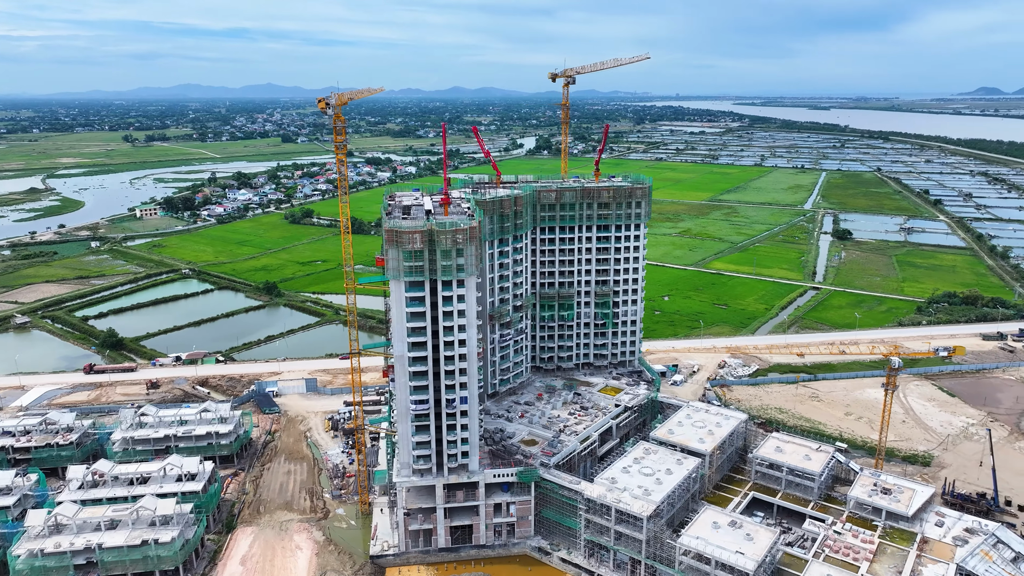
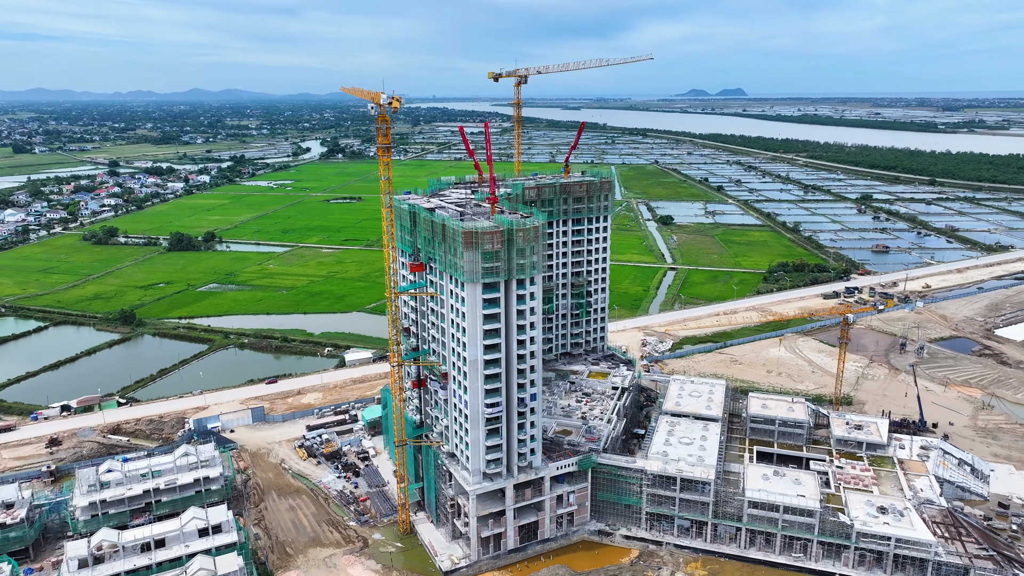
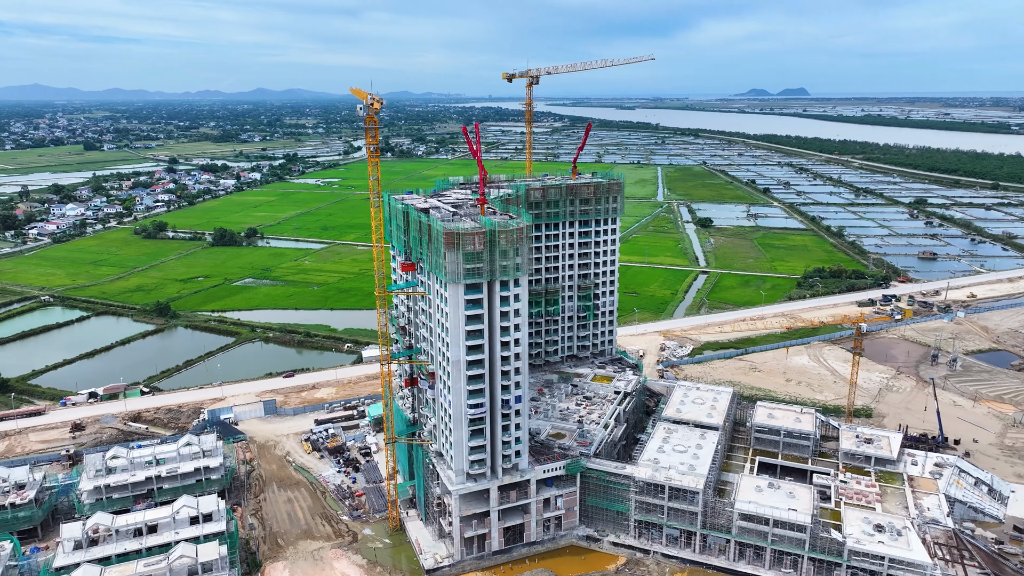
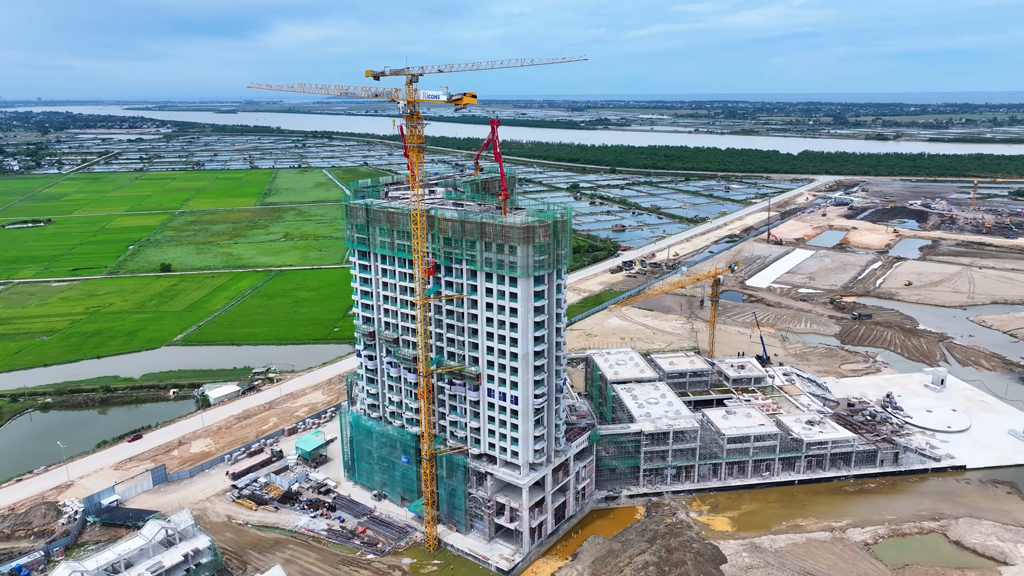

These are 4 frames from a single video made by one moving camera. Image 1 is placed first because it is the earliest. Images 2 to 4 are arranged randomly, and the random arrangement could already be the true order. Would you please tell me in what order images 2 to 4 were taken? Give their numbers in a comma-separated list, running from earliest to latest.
3, 2, 4
